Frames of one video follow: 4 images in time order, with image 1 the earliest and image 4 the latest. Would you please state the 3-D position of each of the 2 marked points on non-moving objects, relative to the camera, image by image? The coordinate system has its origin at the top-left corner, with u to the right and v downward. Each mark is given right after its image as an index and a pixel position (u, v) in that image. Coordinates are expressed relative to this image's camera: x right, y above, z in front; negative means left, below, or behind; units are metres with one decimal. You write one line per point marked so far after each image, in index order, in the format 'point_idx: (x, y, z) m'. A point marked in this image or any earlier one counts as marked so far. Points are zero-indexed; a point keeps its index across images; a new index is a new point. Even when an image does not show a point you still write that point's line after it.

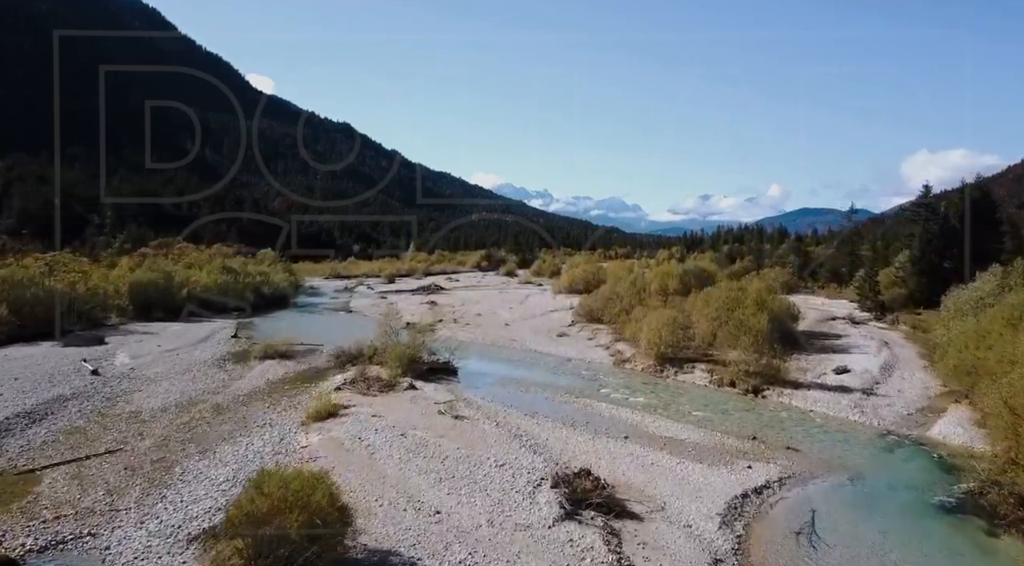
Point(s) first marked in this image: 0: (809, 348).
0: (+6.6, -1.5, +18.2) m
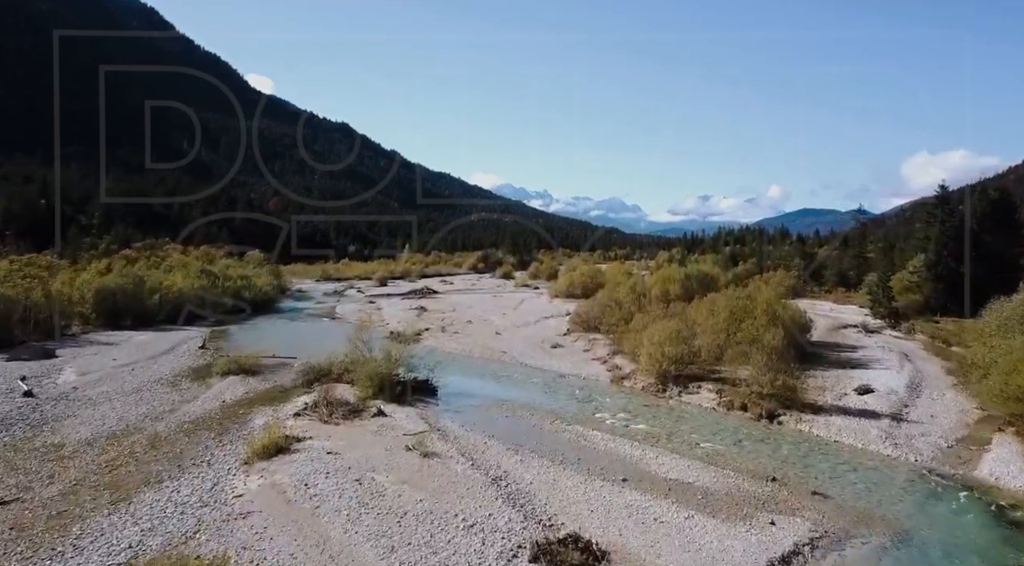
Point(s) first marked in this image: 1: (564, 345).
0: (+6.4, -1.6, +16.7) m
1: (+1.2, -1.5, +19.6) m
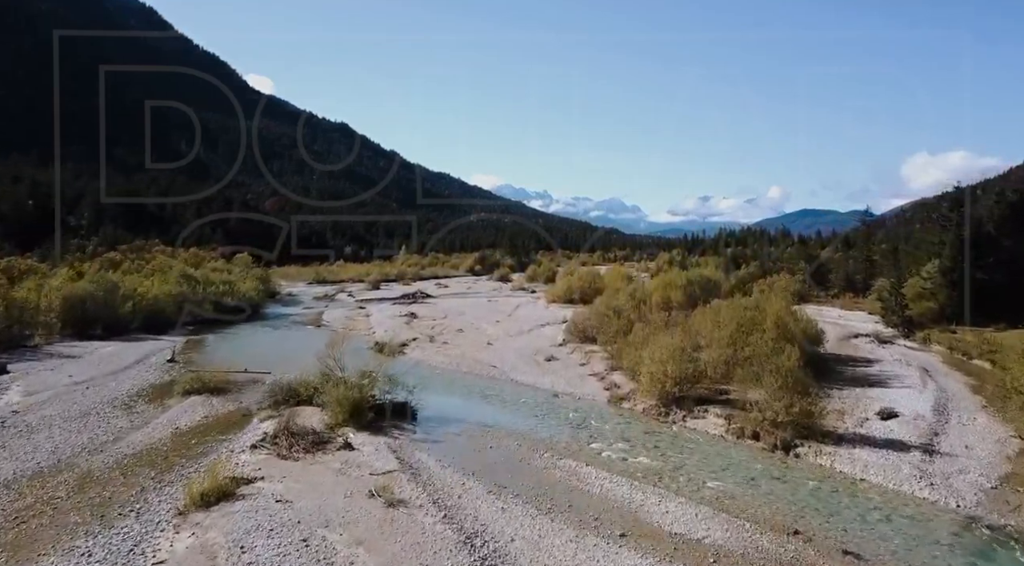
0: (+6.2, -1.8, +15.4) m
1: (+1.0, -1.7, +18.4) m
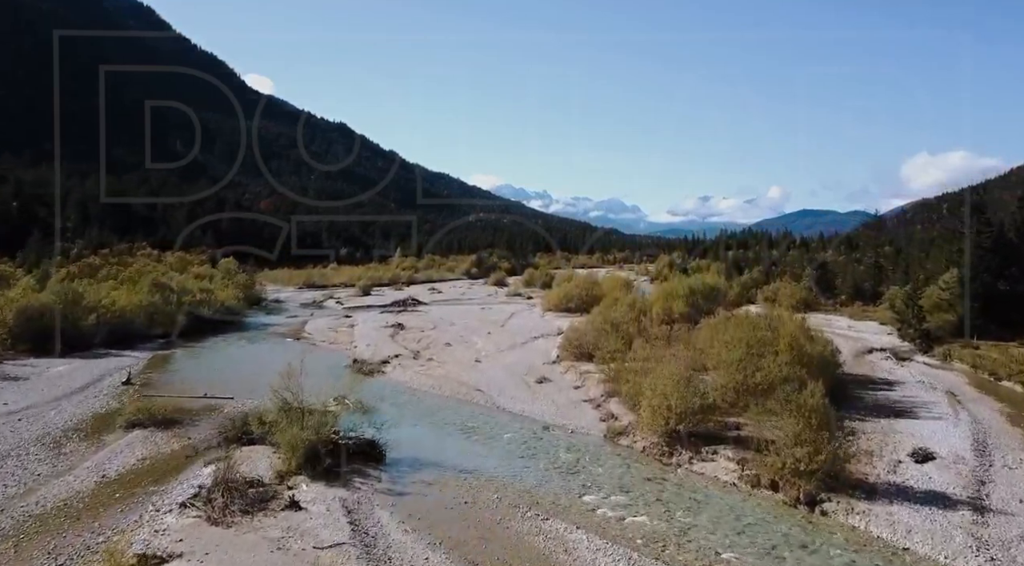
0: (+5.9, -2.1, +13.9) m
1: (+0.8, -2.0, +16.9) m
